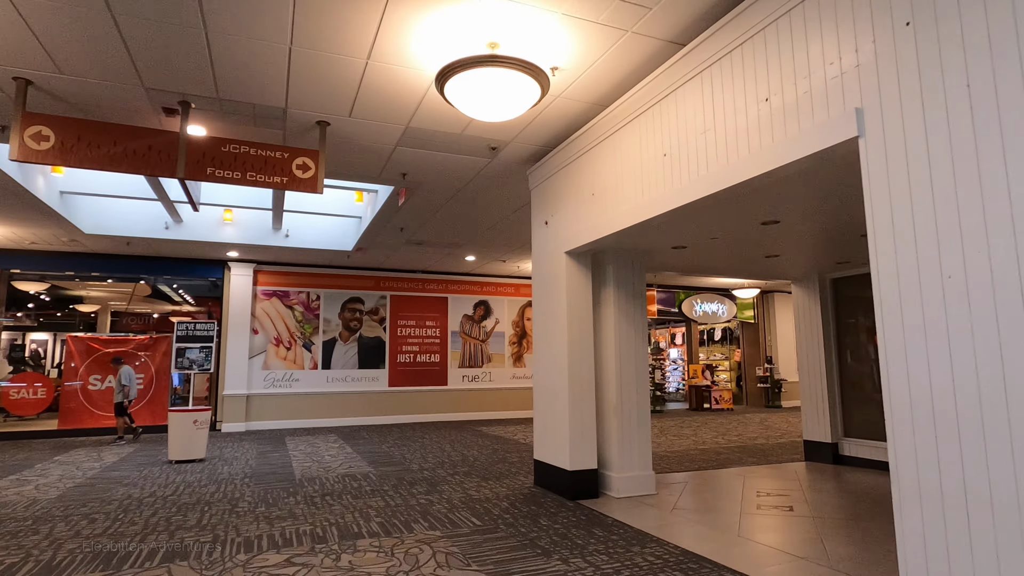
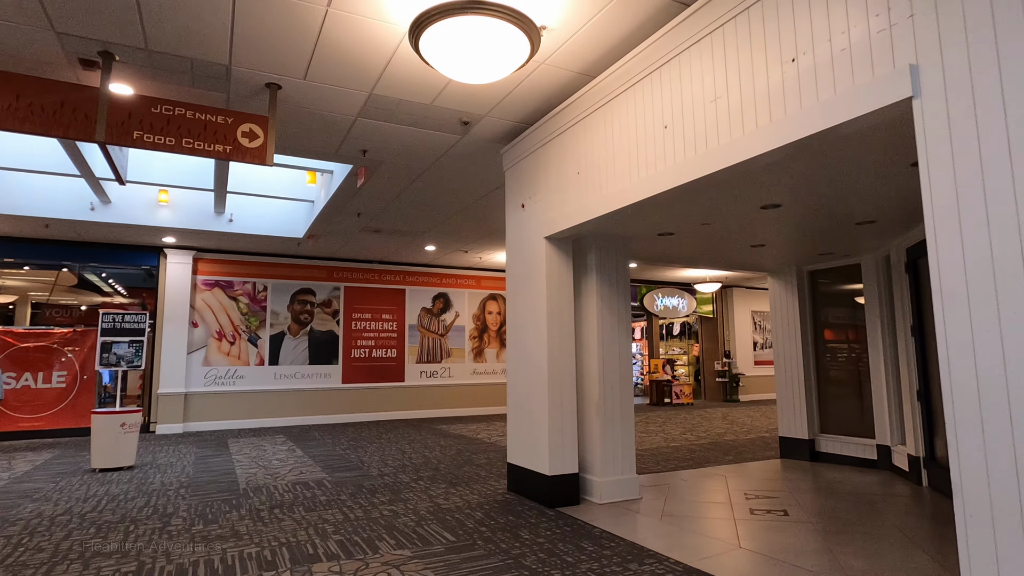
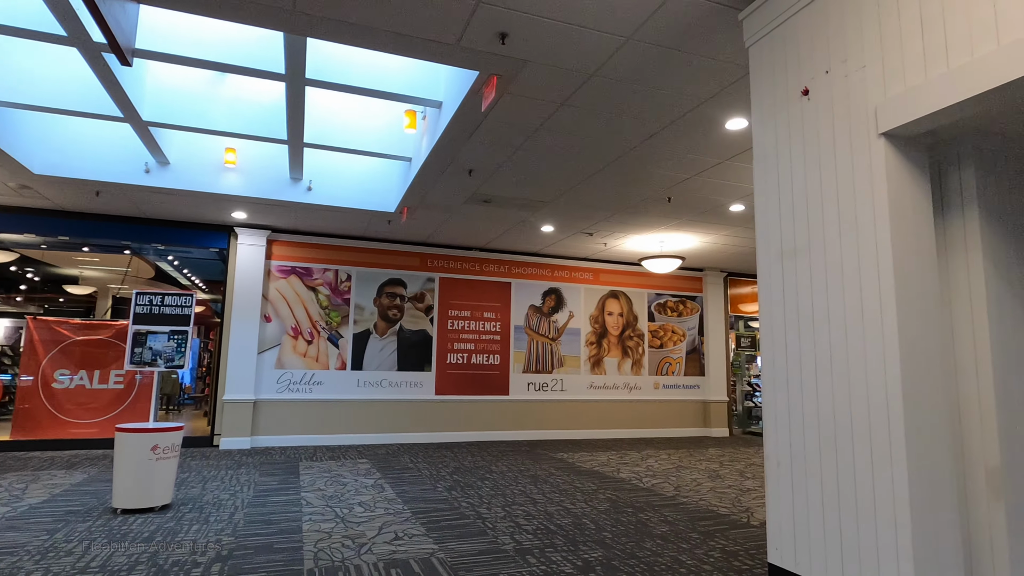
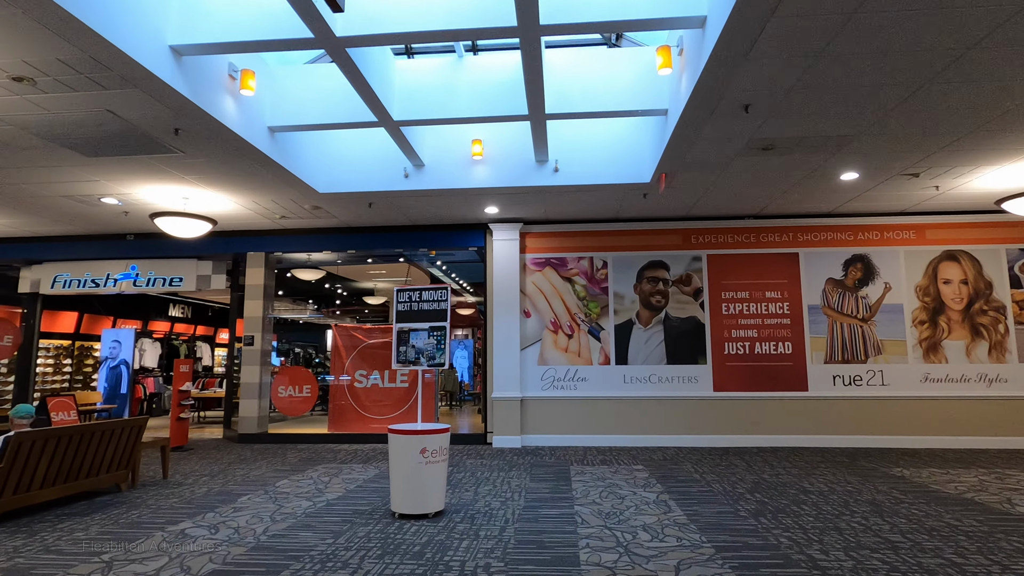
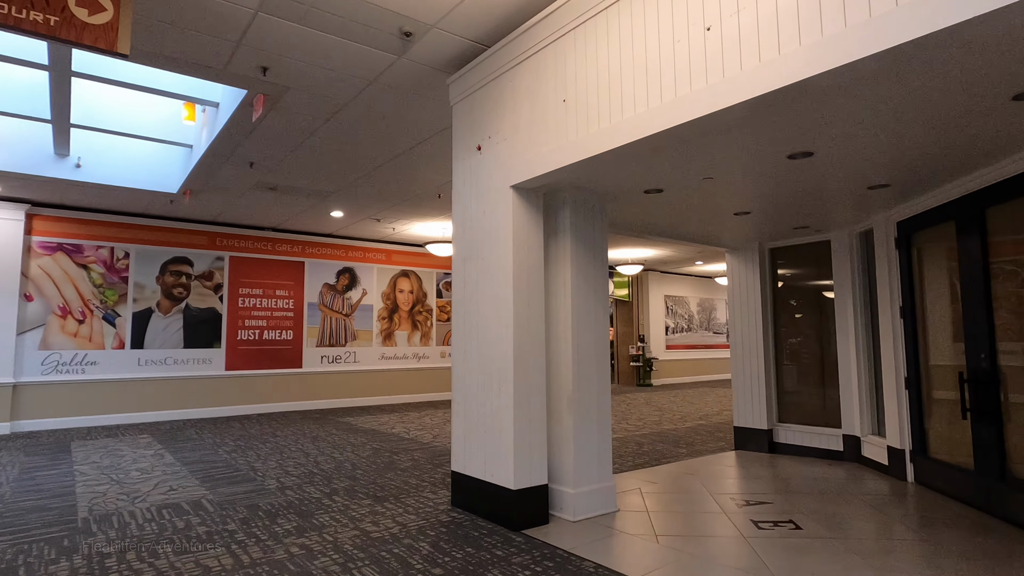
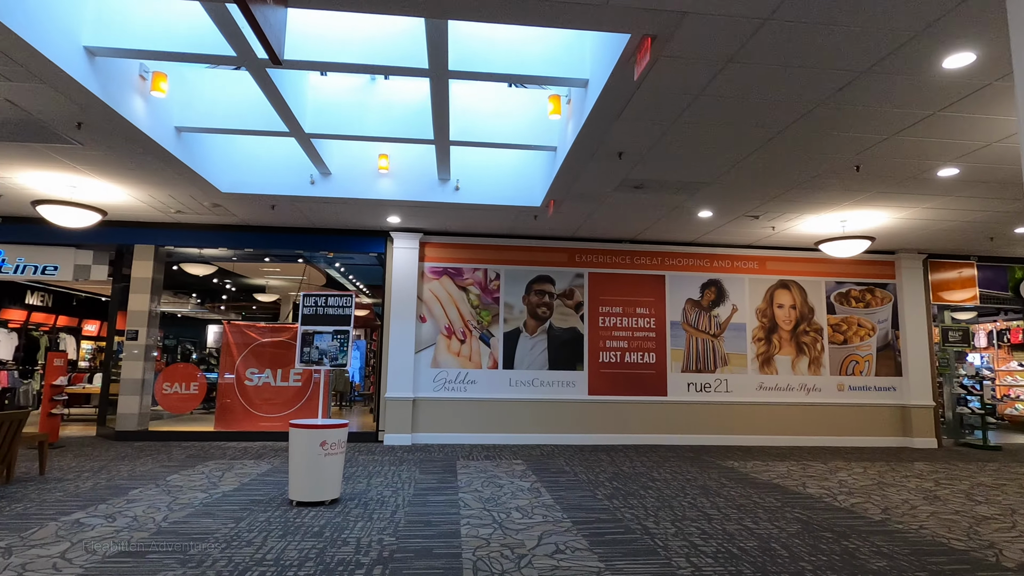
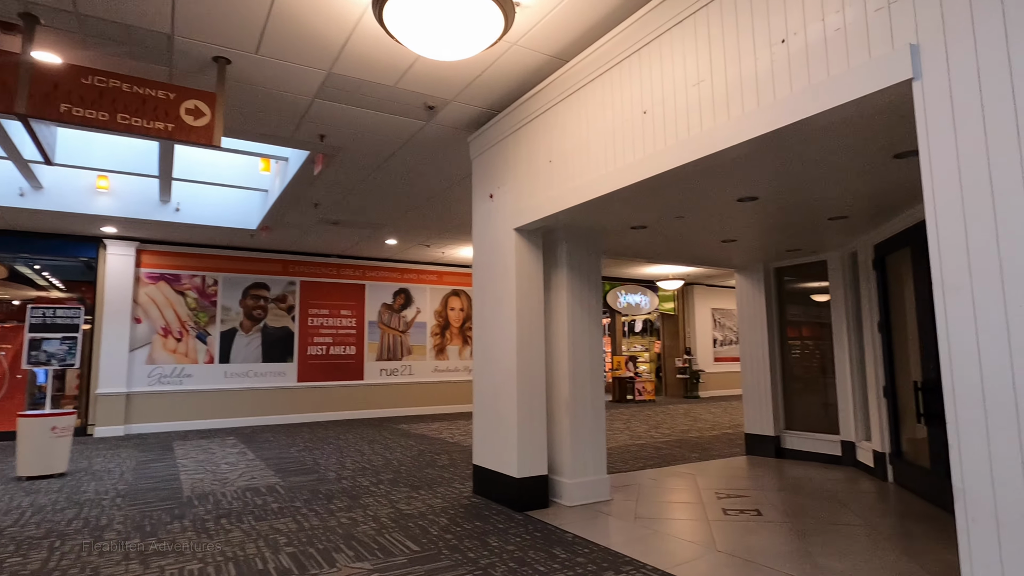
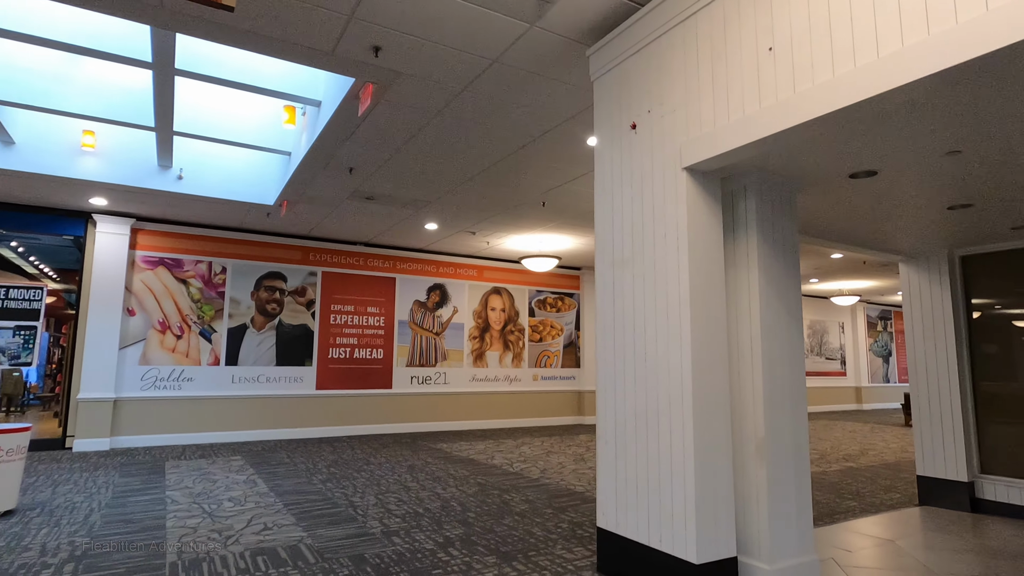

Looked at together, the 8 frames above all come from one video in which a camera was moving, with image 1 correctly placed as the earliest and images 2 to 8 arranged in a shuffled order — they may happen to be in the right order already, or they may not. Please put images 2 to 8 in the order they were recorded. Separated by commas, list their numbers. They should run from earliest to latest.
2, 7, 5, 8, 3, 6, 4
